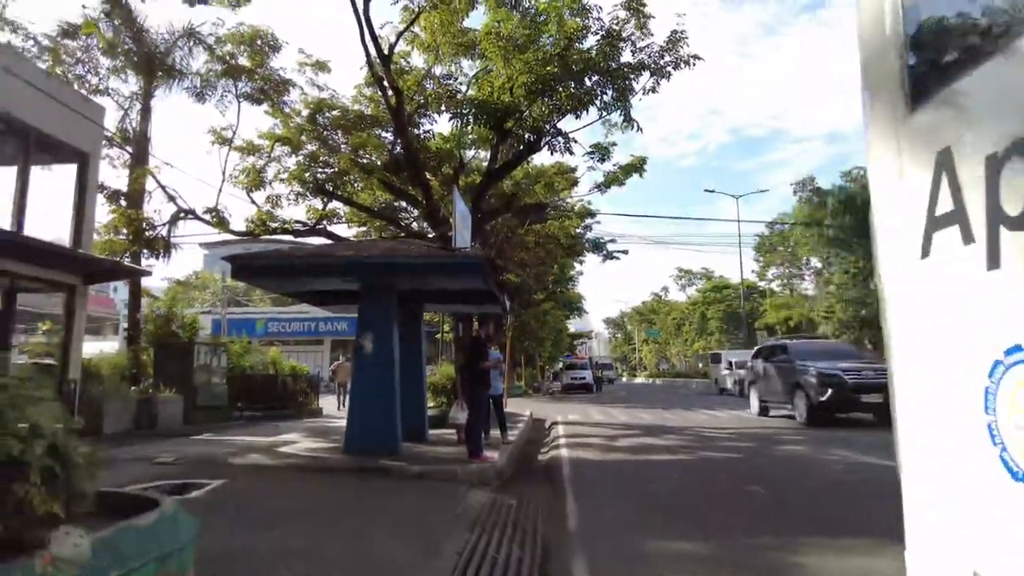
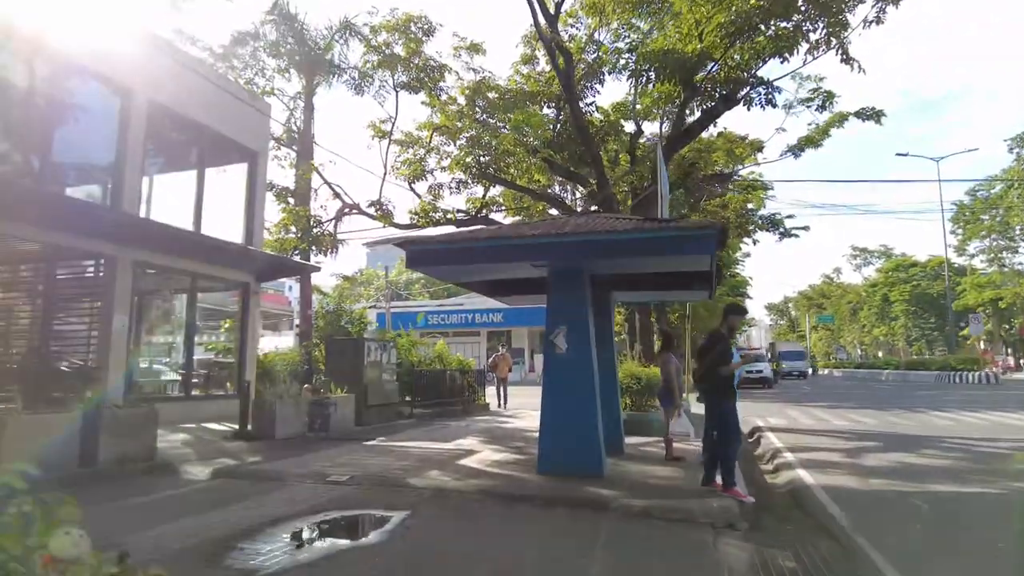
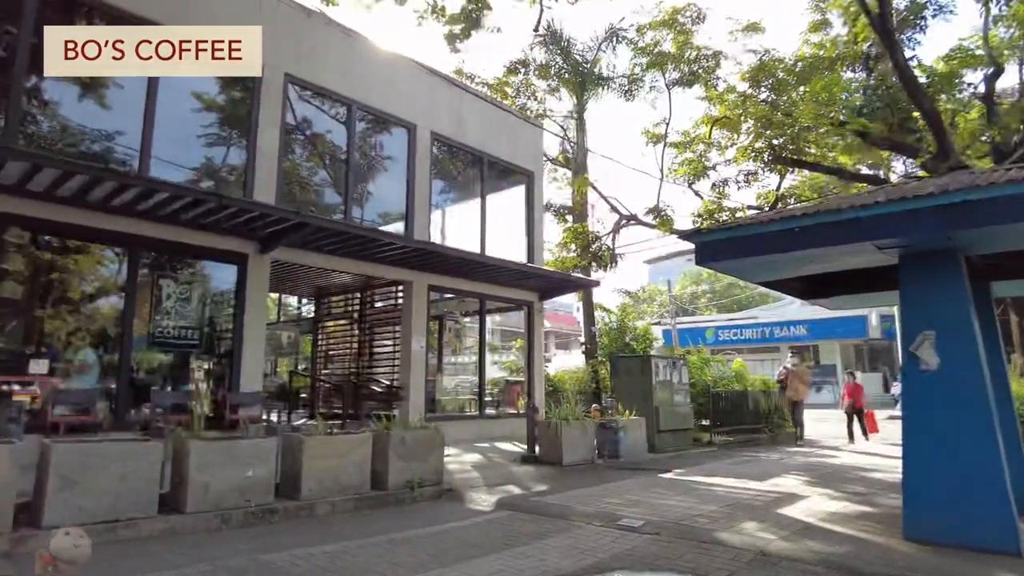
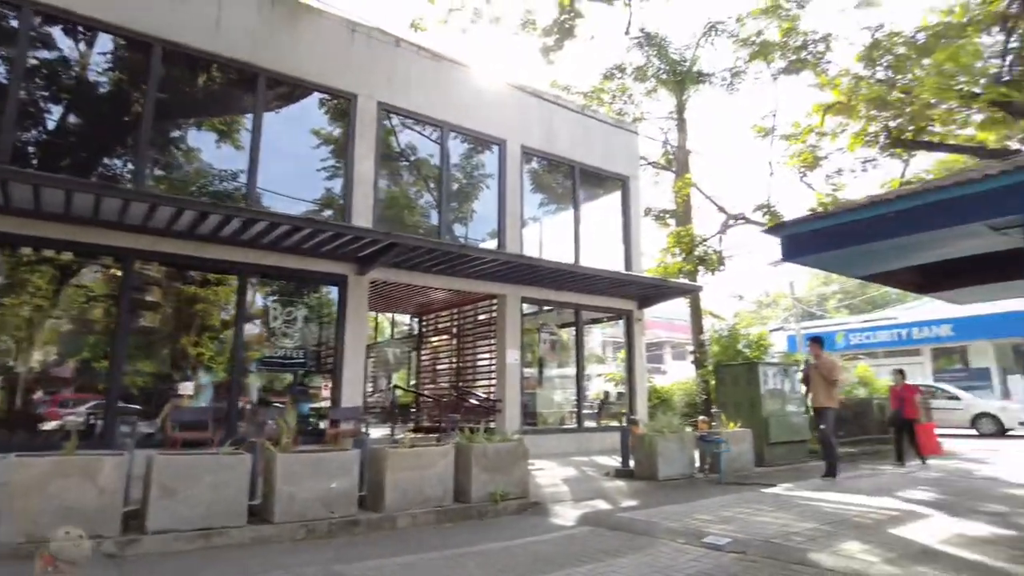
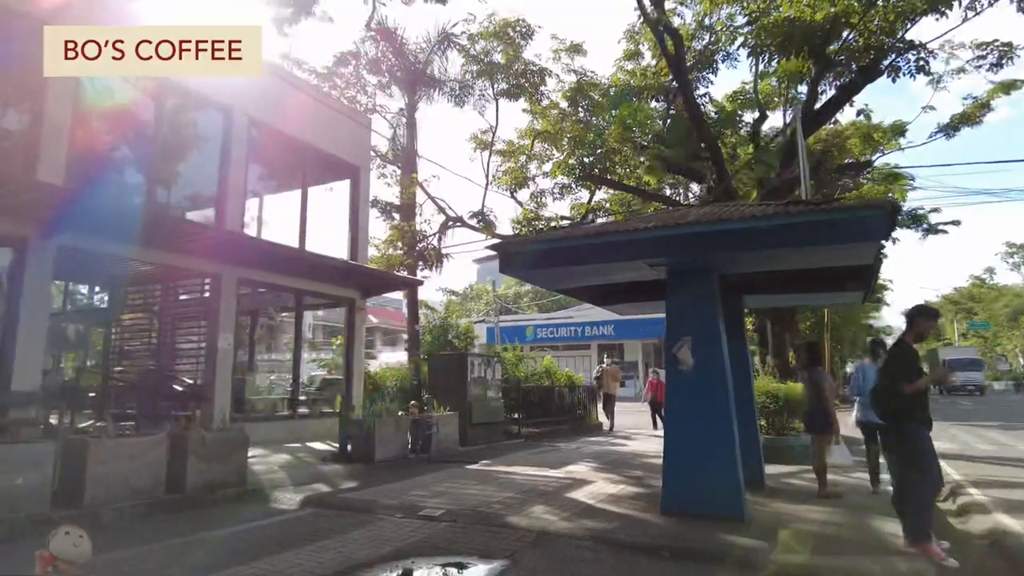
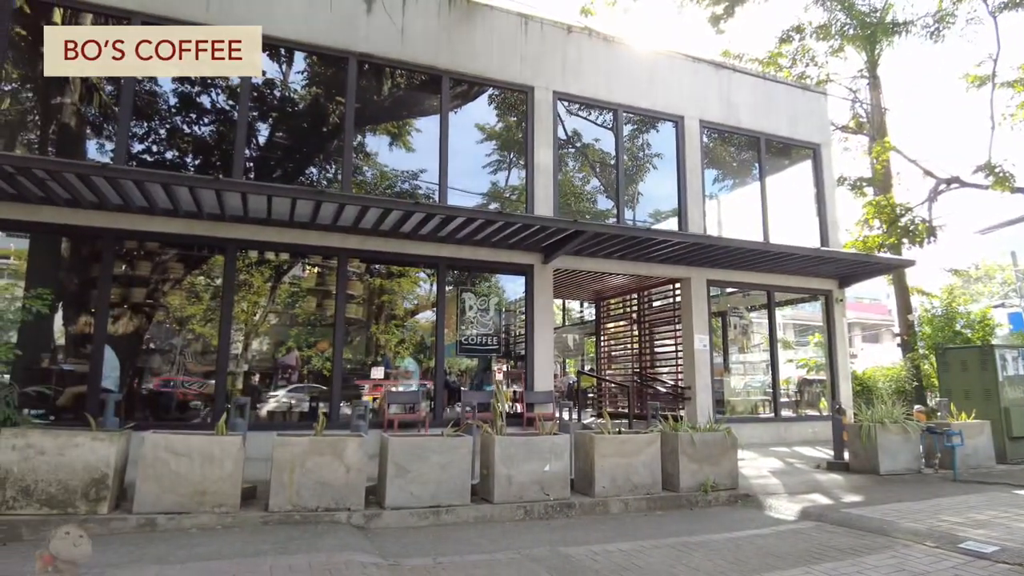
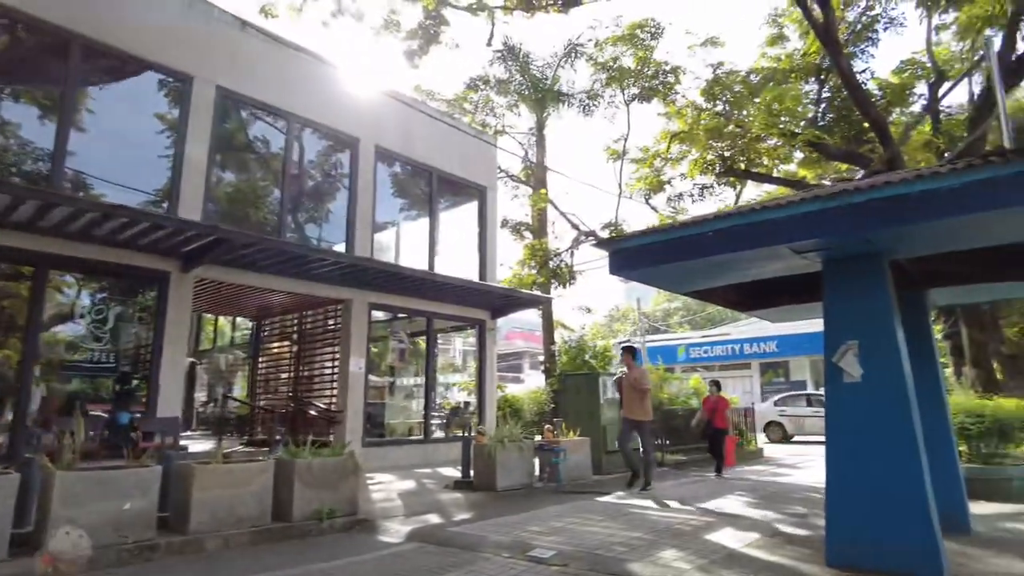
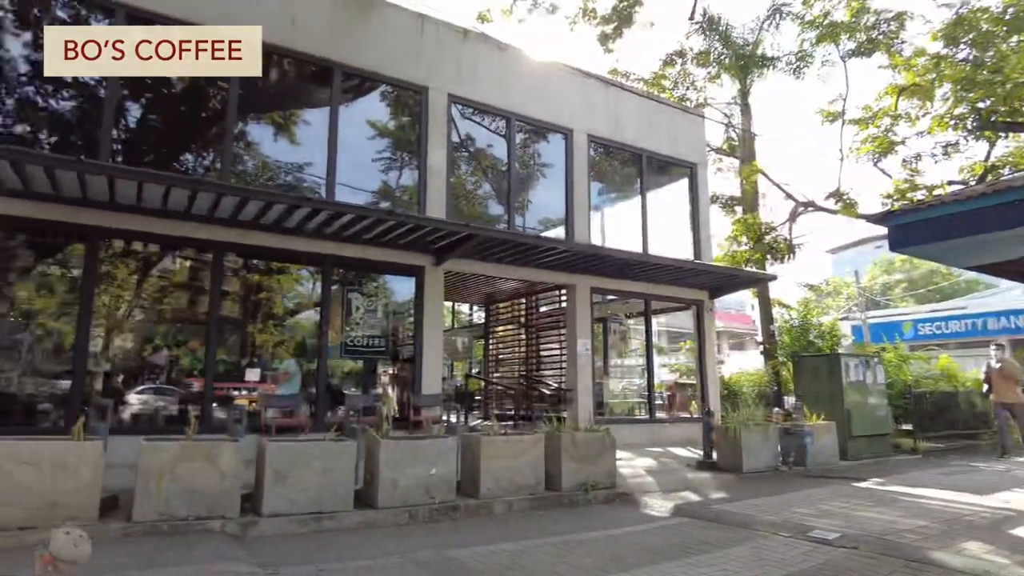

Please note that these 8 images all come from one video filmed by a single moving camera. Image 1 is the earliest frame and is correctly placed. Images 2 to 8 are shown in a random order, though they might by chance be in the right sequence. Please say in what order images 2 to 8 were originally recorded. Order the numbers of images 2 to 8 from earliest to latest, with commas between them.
2, 5, 3, 8, 6, 4, 7
